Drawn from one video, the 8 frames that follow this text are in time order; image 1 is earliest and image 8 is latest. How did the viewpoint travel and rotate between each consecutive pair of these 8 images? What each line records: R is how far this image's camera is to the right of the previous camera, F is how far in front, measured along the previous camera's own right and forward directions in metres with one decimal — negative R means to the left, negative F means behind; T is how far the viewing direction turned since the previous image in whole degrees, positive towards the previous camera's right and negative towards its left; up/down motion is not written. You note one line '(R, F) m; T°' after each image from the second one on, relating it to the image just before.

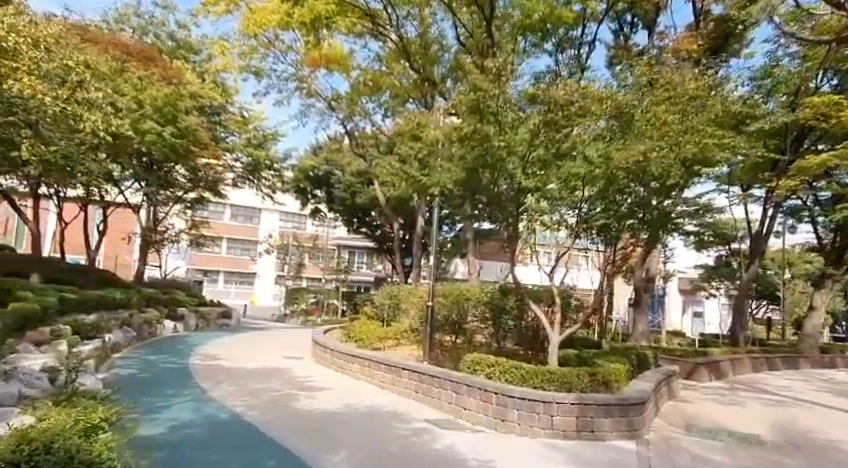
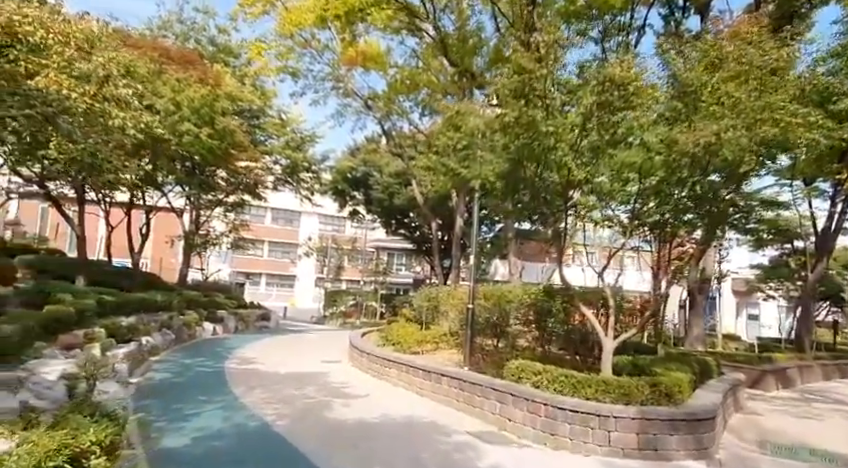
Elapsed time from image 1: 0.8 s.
(0.0, +0.4) m; -4°
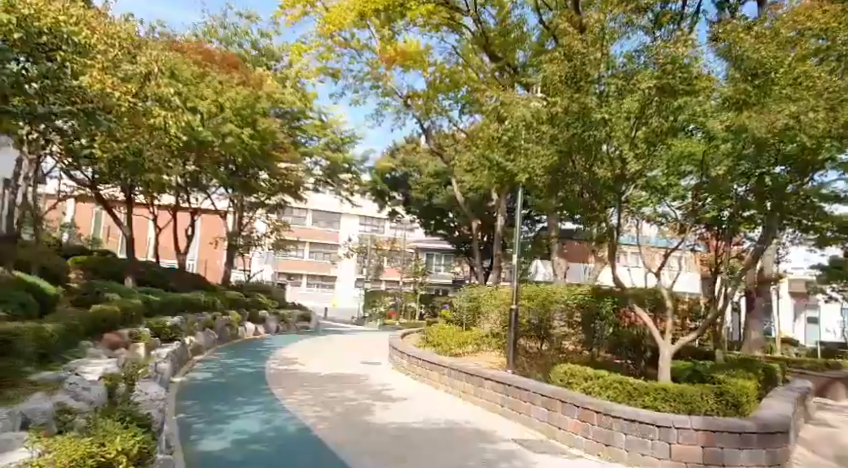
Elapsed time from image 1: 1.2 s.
(0.0, +0.2) m; -4°
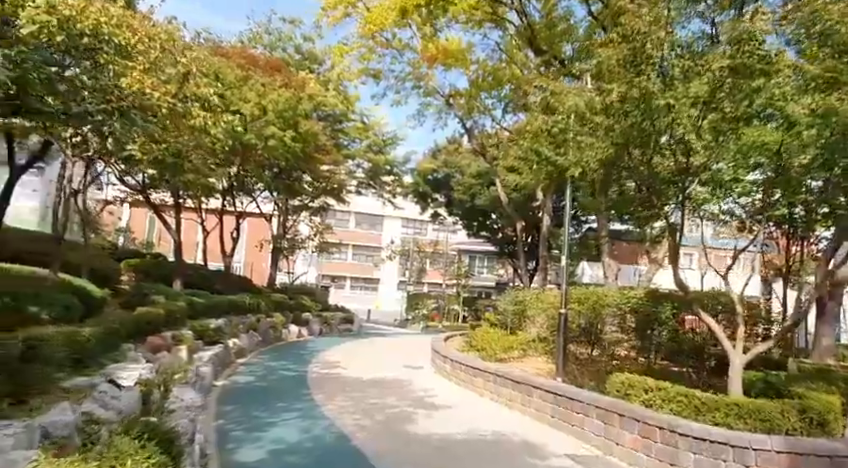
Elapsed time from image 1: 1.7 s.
(0.0, +0.3) m; -4°
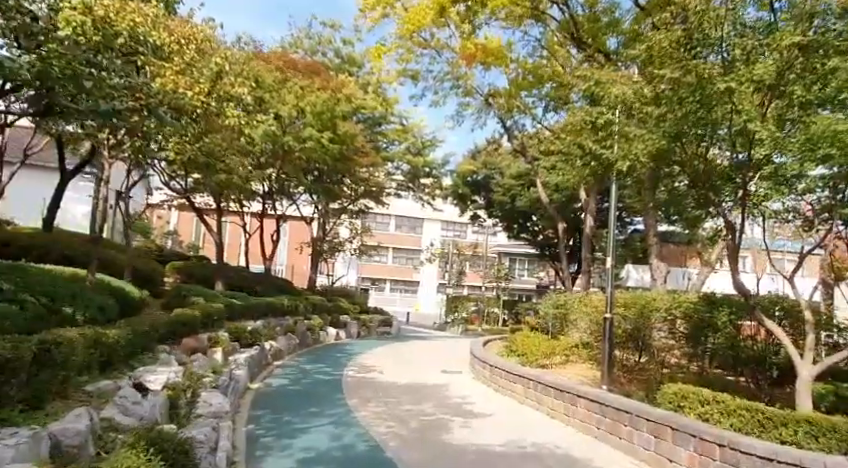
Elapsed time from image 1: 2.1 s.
(0.0, +0.3) m; -4°
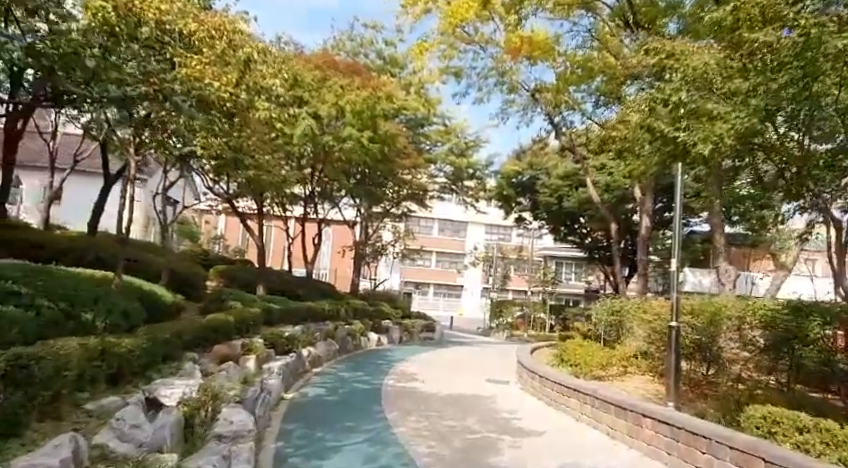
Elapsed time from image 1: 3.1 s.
(0.0, +0.6) m; -4°
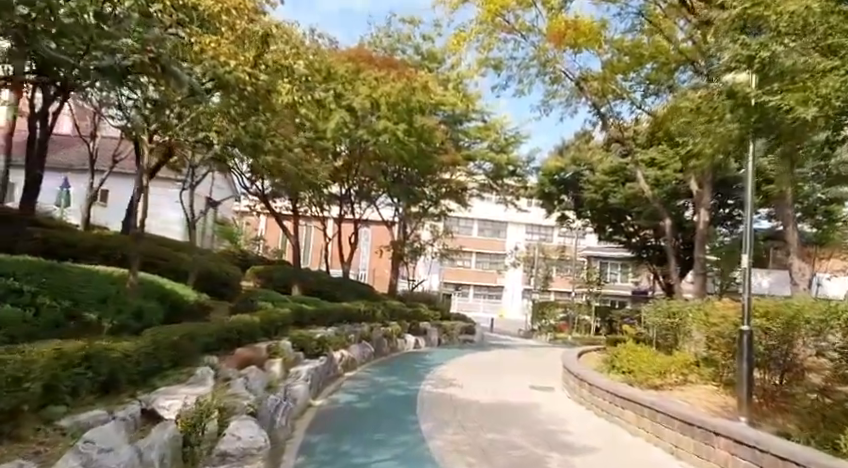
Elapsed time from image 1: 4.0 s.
(0.0, +0.6) m; -4°
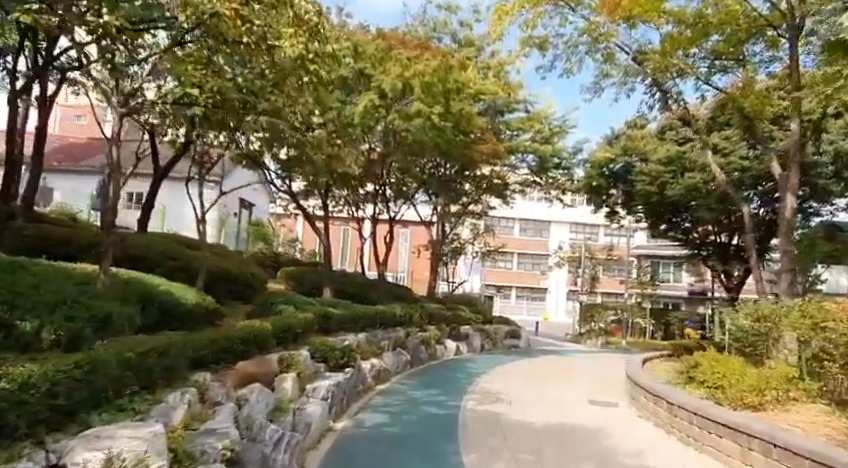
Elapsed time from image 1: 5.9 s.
(0.0, +1.3) m; -4°
